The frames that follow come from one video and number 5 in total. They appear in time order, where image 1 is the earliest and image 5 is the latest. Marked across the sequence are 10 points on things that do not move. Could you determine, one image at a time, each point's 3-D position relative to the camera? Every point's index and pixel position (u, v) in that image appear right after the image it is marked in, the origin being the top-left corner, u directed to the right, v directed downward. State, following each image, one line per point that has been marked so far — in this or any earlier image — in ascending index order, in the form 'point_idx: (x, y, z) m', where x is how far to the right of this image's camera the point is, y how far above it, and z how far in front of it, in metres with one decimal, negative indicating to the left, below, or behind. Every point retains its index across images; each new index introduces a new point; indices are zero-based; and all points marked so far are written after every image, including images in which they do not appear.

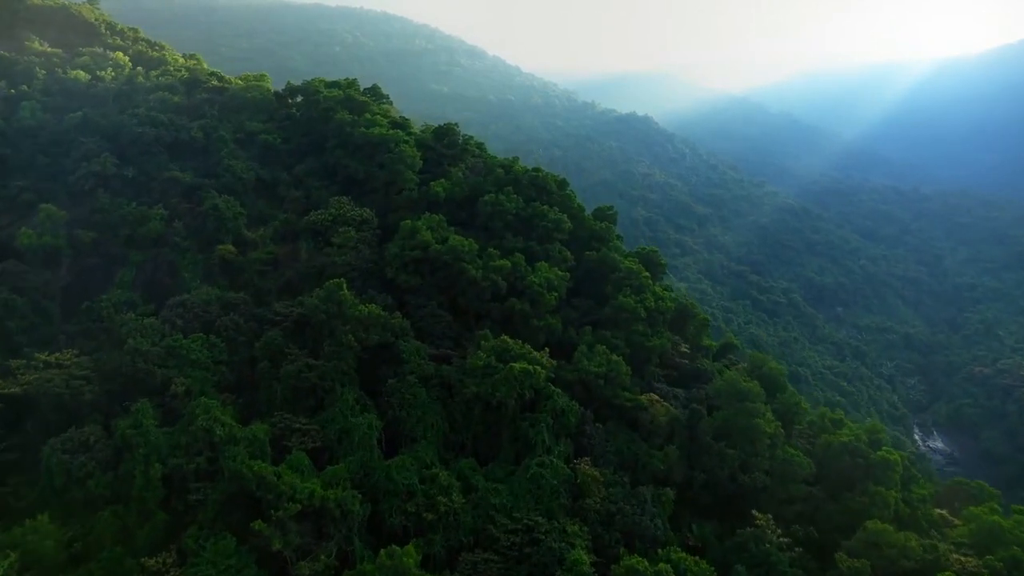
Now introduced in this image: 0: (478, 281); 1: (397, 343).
0: (-1.0, +0.2, +19.0) m
1: (-2.9, -1.4, +17.2) m
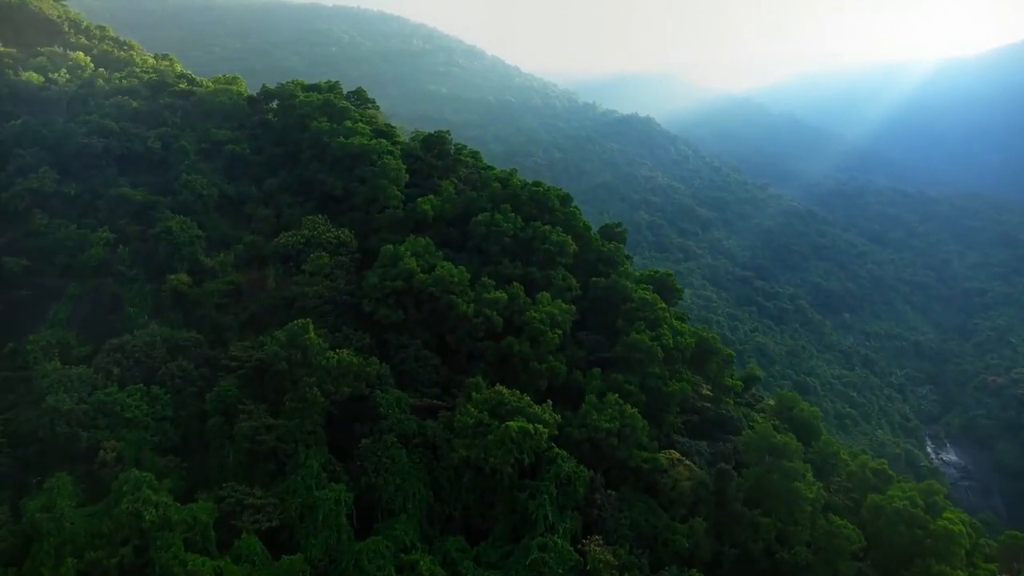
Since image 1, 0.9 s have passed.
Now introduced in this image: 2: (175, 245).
0: (-1.0, -0.7, +16.4) m
1: (-3.0, -2.3, +14.6) m
2: (-8.8, +1.1, +17.6) m
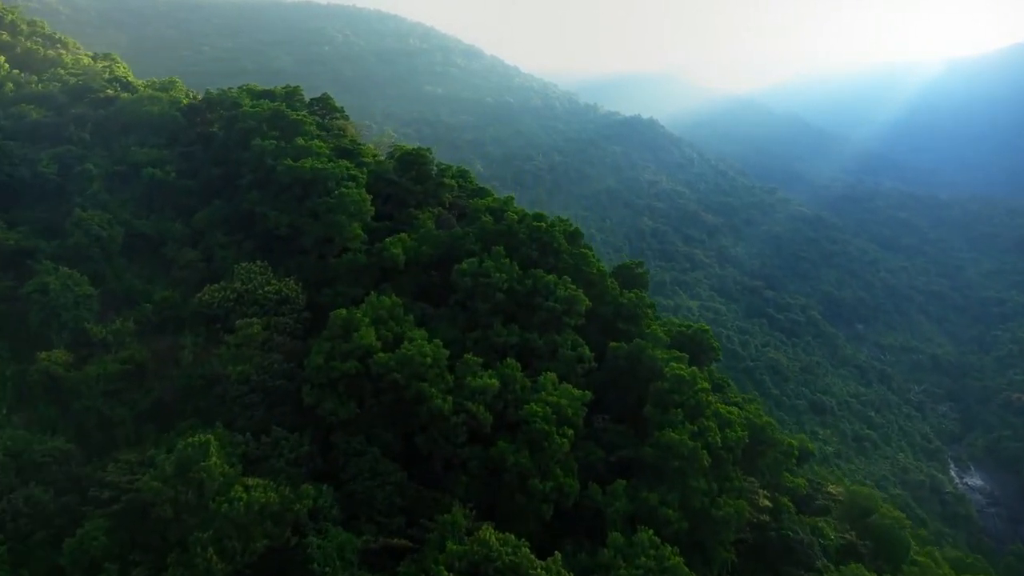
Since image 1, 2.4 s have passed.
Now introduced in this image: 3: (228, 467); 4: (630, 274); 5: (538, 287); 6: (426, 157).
0: (-1.2, -2.2, +12.0) m
1: (-3.1, -3.8, +10.1) m
2: (-8.9, -0.4, +13.2) m
3: (-4.3, -2.7, +10.2) m
4: (+3.3, +0.4, +18.5) m
5: (+0.6, 0.0, +15.0) m
6: (-2.5, +3.7, +19.4) m
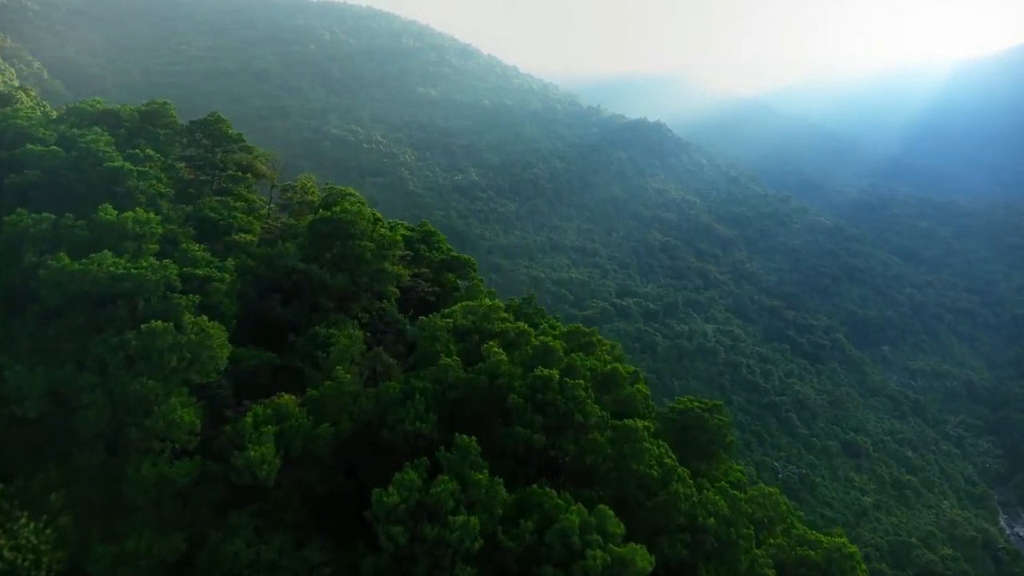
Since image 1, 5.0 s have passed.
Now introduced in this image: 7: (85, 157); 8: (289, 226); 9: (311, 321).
0: (-1.4, -4.9, +4.1) m
1: (-3.3, -6.5, +2.3) m
2: (-9.1, -3.1, +5.3) m
3: (-4.5, -5.4, +2.3) m
4: (+3.1, -2.3, +10.6) m
5: (+0.3, -2.7, +7.1) m
6: (-2.7, +1.1, +11.5) m
7: (-6.6, +2.0, +10.5) m
8: (-3.9, +1.2, +12.1) m
9: (-3.2, -0.5, +10.6) m
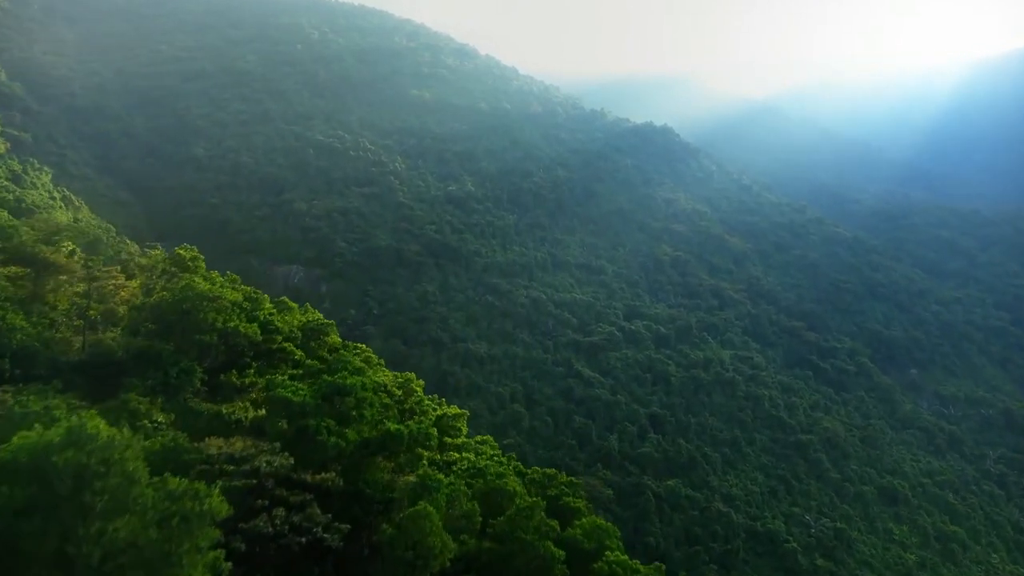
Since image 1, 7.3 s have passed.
0: (-1.6, -7.3, -2.9) m
1: (-3.5, -8.9, -4.7) m
2: (-9.3, -5.5, -1.7) m
3: (-4.7, -7.8, -4.7) m
4: (+2.9, -4.7, +3.6) m
5: (+0.2, -5.1, +0.1) m
6: (-2.9, -1.3, +4.6) m
7: (-6.8, -0.4, +3.5) m
8: (-4.0, -1.2, +5.1) m
9: (-3.4, -2.9, +3.6) m
